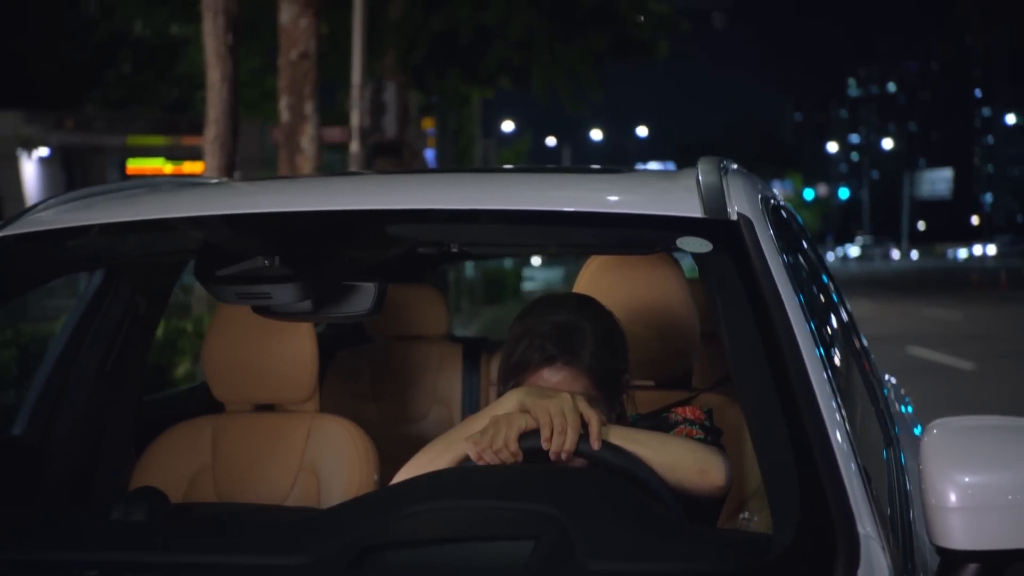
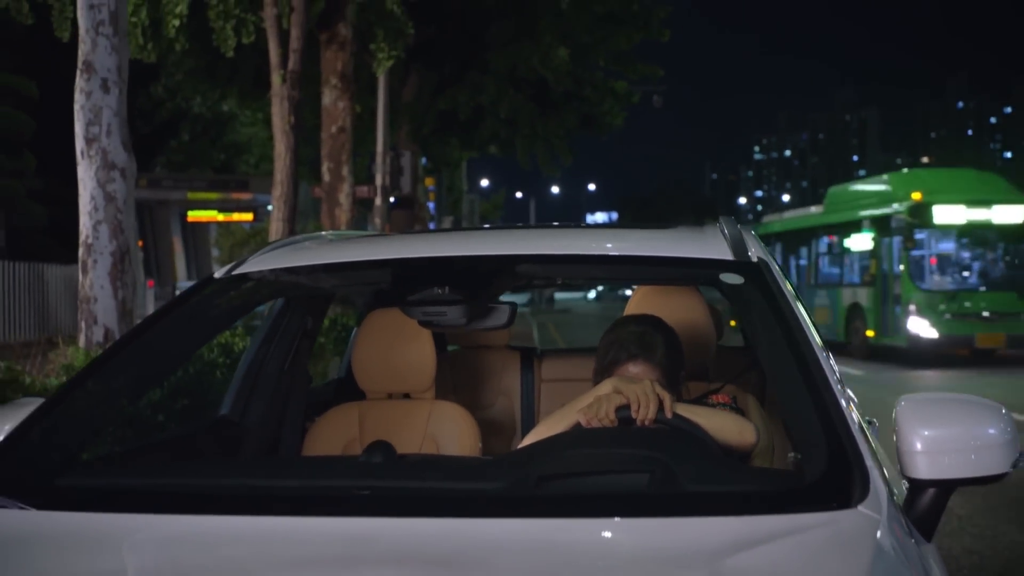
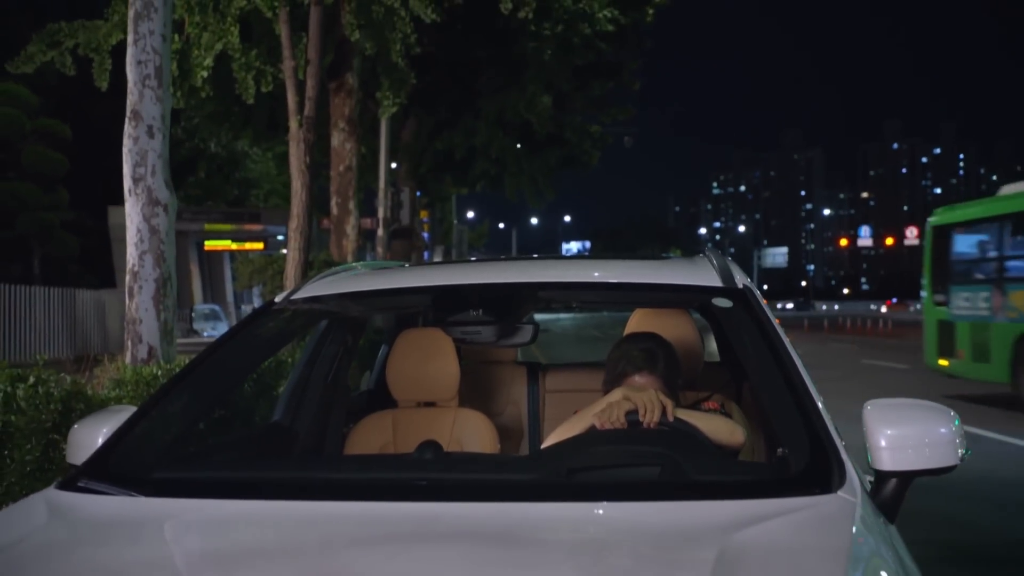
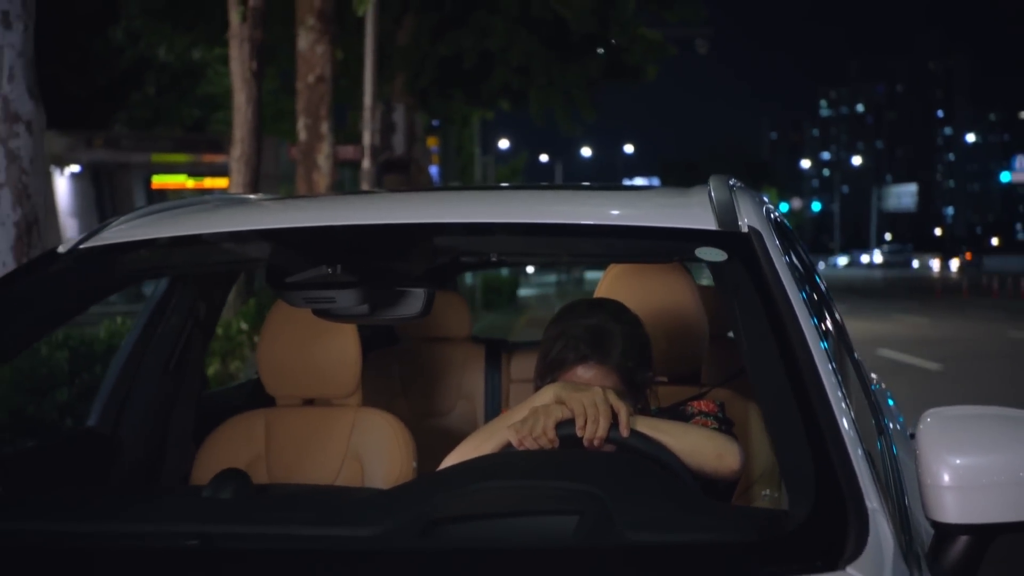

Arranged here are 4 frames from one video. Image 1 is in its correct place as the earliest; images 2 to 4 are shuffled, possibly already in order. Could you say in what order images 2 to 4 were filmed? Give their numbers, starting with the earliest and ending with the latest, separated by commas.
4, 2, 3
